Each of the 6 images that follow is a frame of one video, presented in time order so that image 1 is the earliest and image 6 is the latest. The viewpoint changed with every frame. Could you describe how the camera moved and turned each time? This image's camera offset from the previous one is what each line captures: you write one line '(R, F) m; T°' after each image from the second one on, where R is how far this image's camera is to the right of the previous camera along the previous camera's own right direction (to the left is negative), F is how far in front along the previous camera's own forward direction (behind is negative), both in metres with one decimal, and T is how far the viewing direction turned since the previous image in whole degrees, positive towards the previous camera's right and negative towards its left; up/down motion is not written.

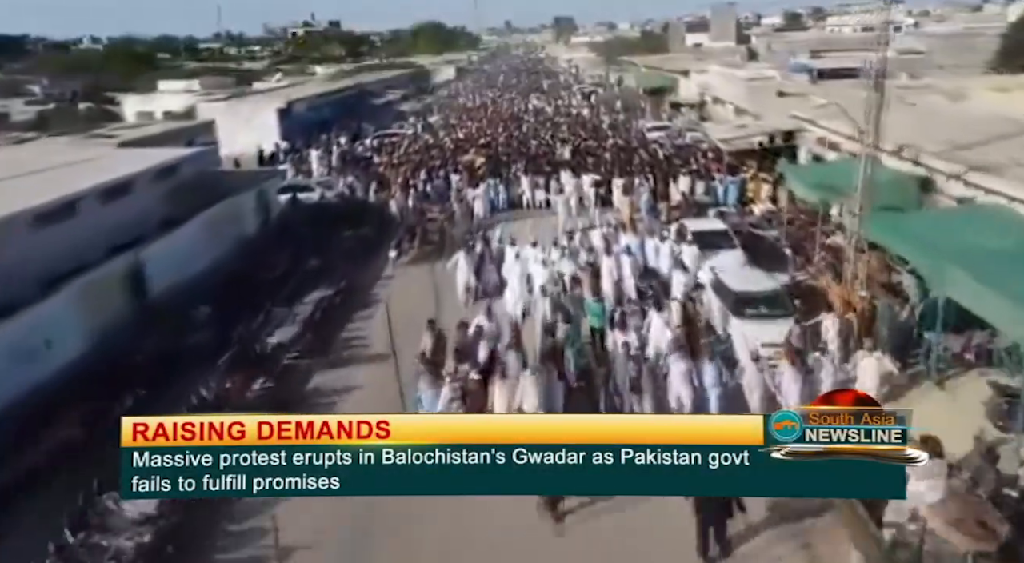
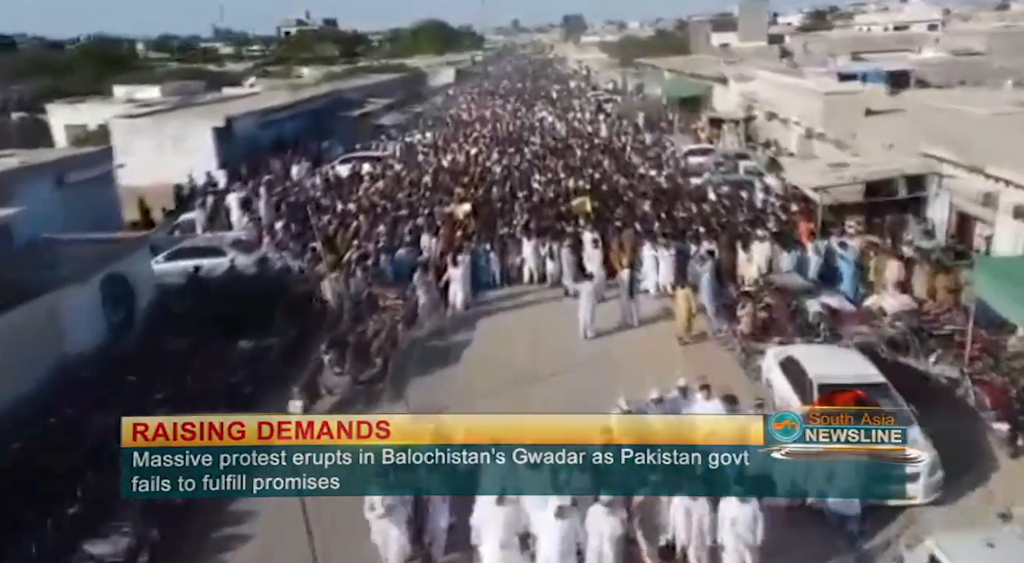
(0.0, +1.3) m; 0°
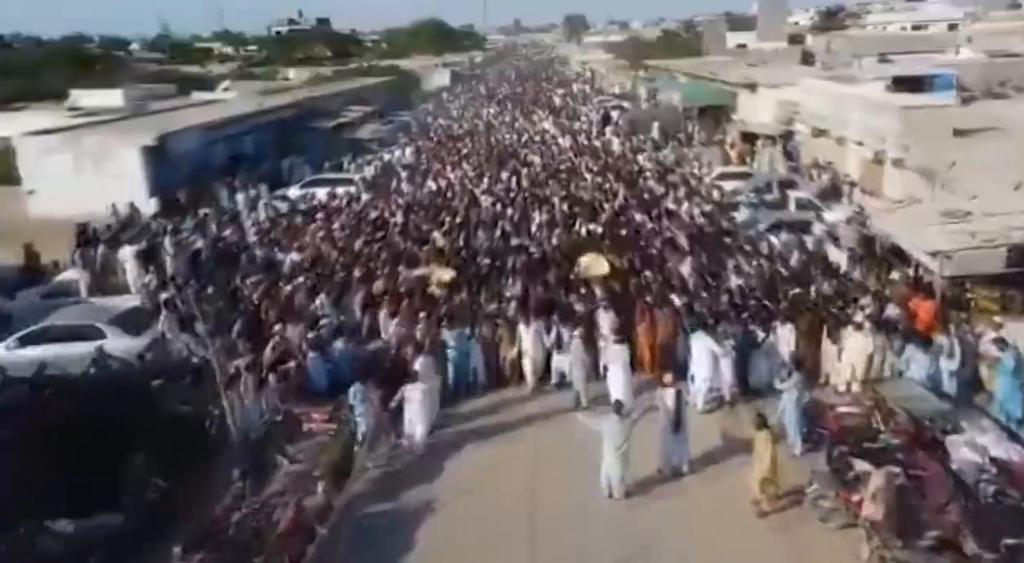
(0.0, +0.9) m; 0°
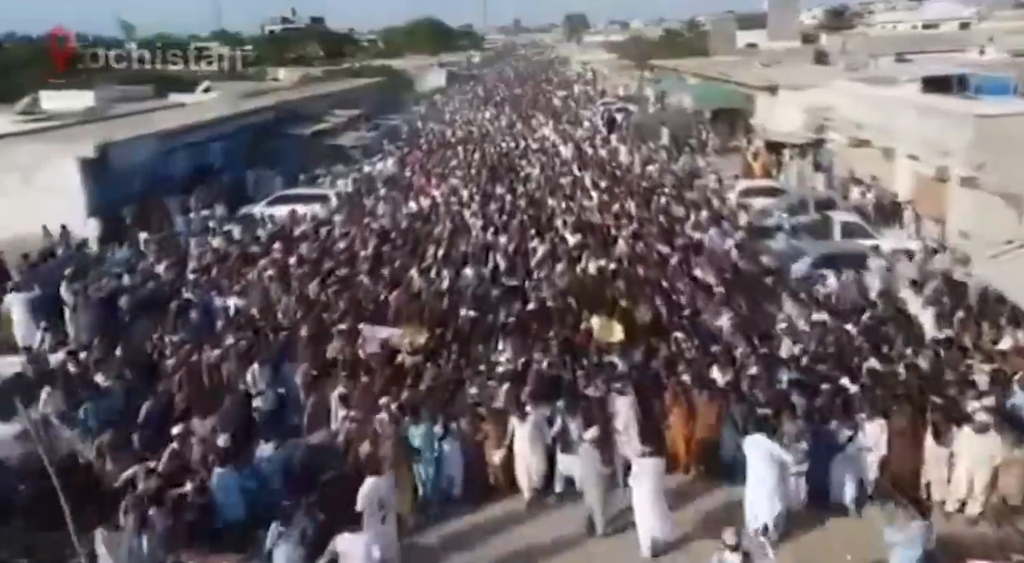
(0.0, +0.5) m; 0°
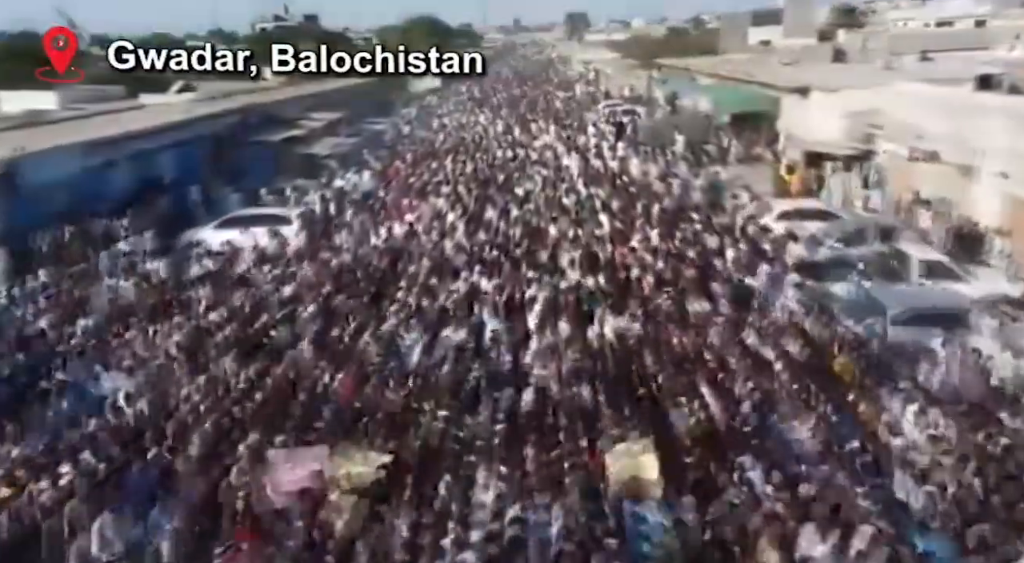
(0.0, +0.6) m; 0°
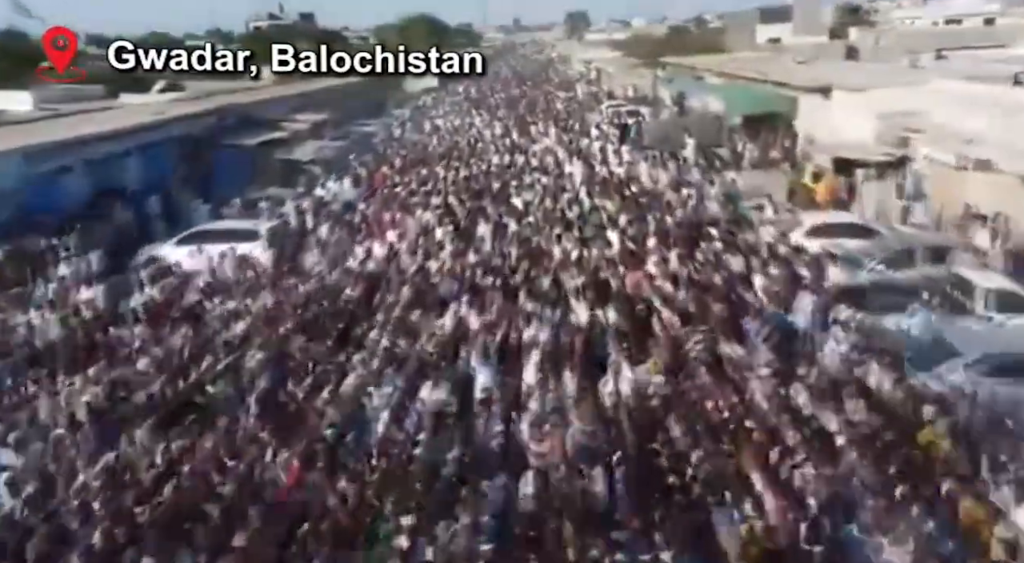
(0.0, +0.4) m; 0°
